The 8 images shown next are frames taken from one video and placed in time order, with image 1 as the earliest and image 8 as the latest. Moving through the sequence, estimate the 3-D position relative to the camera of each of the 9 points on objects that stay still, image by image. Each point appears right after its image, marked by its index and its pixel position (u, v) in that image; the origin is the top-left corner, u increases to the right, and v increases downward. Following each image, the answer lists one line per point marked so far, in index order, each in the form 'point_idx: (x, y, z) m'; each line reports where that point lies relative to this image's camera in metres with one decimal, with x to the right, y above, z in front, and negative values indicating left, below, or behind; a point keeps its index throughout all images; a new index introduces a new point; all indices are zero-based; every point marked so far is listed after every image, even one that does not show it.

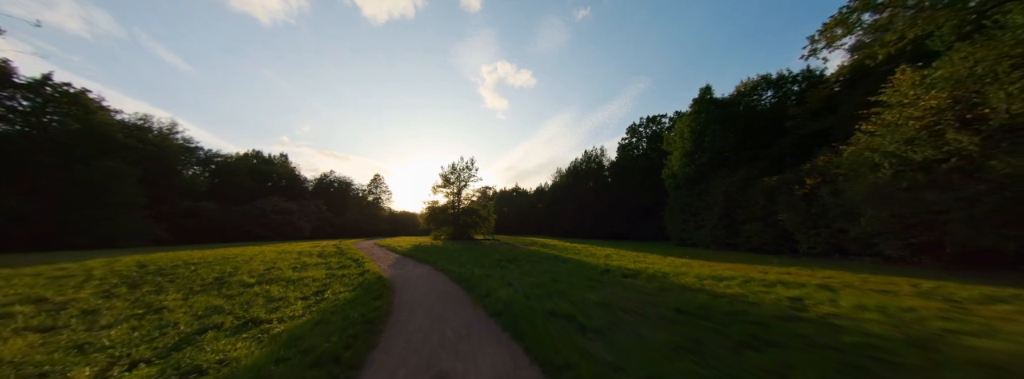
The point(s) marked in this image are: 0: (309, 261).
0: (-11.8, -4.2, +14.3) m
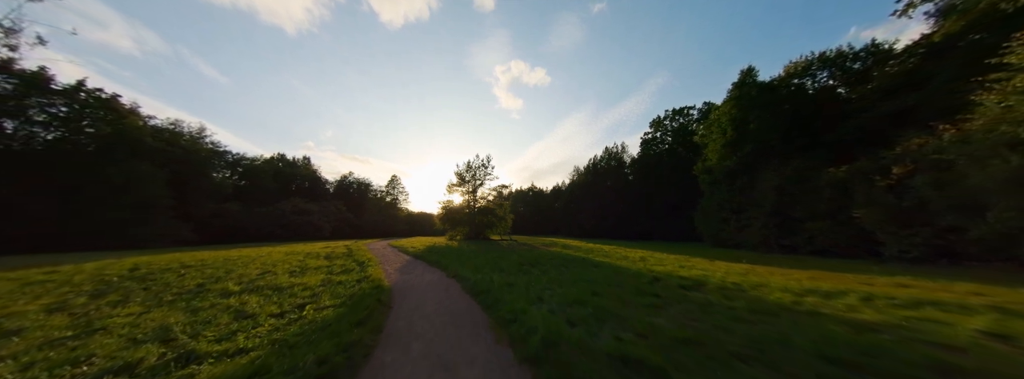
0: (-10.6, -4.0, +13.0) m
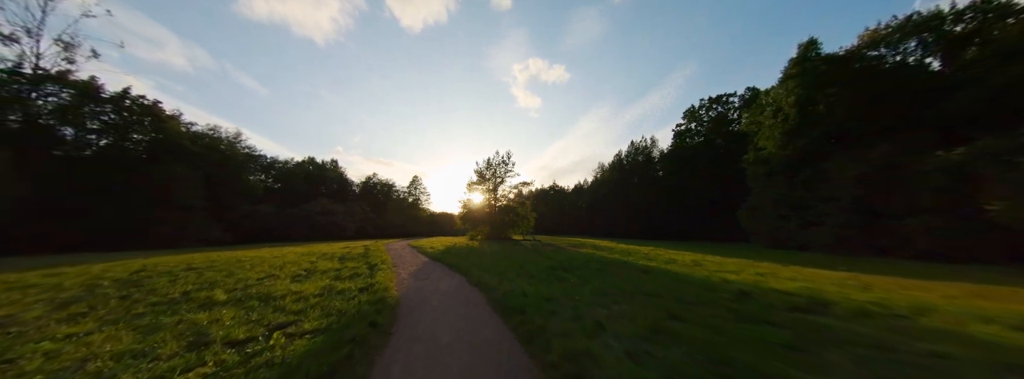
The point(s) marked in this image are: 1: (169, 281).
0: (-9.1, -3.7, +11.9) m
1: (-11.6, -3.1, +8.3) m
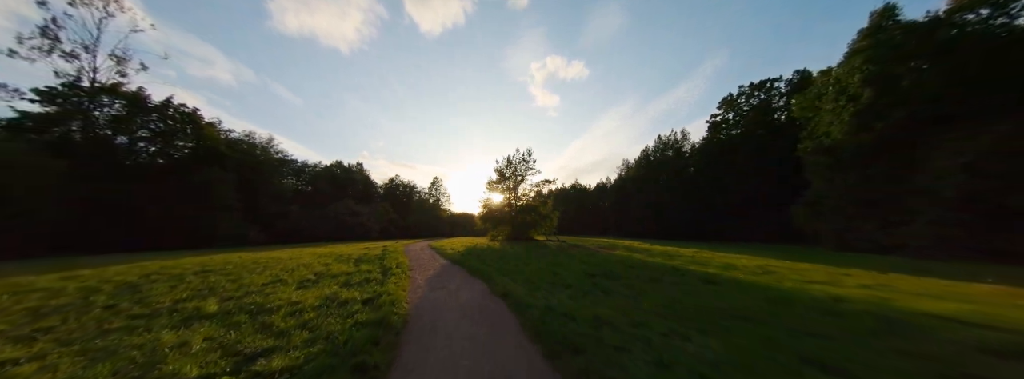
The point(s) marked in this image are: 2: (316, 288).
0: (-7.9, -3.6, +11.0) m
1: (-10.6, -3.0, +7.6) m
2: (-6.2, -3.1, +7.7) m
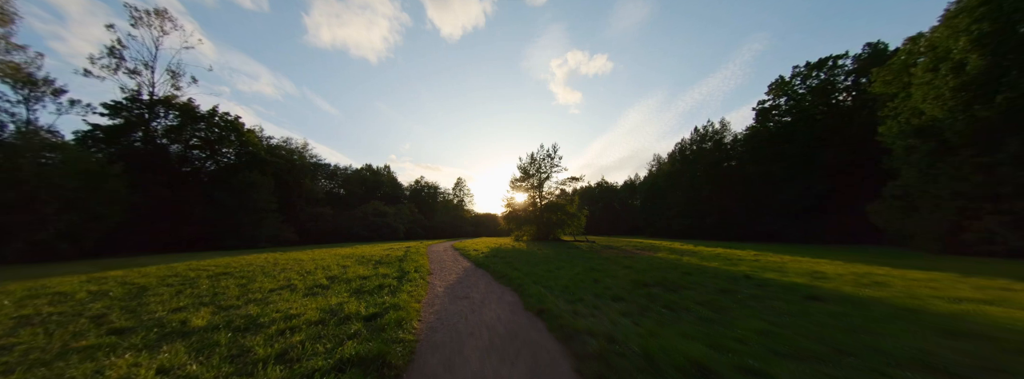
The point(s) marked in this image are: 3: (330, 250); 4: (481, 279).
0: (-6.6, -3.5, +10.2) m
1: (-9.7, -2.9, +7.0) m
2: (-5.2, -3.0, +6.8) m
3: (-12.9, -4.3, +17.2) m
4: (-1.2, -3.5, +9.5) m
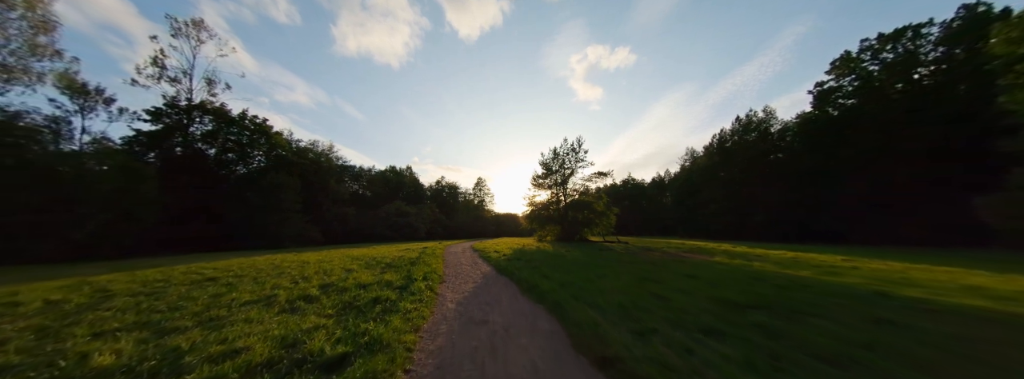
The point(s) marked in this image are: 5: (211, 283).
0: (-5.6, -3.2, +8.7) m
1: (-8.9, -2.6, +5.8) m
2: (-4.5, -2.6, +5.2) m
3: (-11.3, -4.1, +16.2) m
4: (-0.3, -3.1, +7.5) m
5: (-9.4, -2.9, +7.7) m
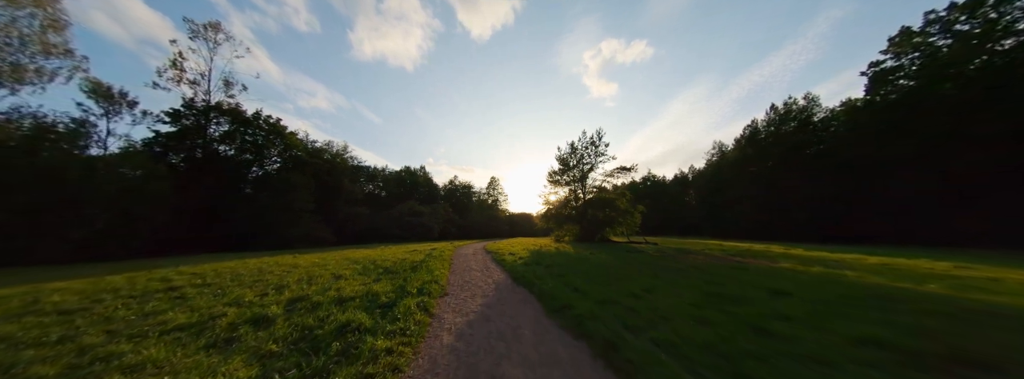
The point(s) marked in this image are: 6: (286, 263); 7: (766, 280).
0: (-5.0, -2.9, +7.1) m
1: (-8.5, -2.4, +4.4) m
2: (-4.1, -2.4, +3.5) m
3: (-10.3, -3.9, +14.9) m
4: (+0.2, -2.8, +5.7) m
5: (-8.9, -2.6, +6.3) m
6: (-10.2, -3.3, +11.0) m
7: (+8.5, -3.0, +8.0) m
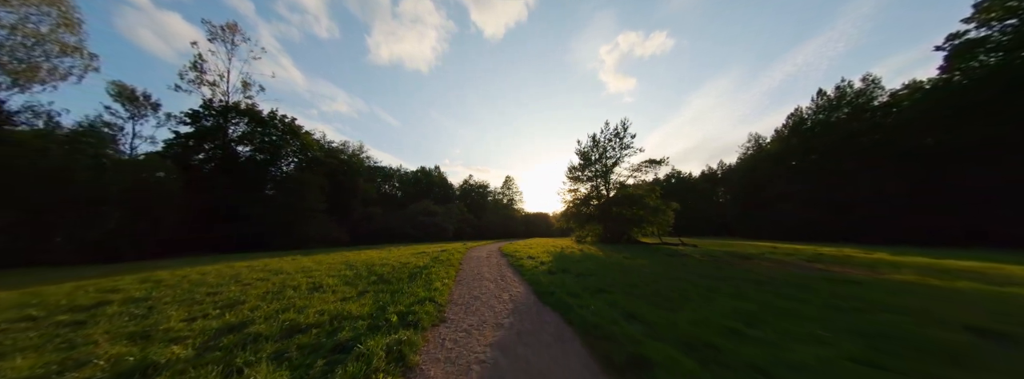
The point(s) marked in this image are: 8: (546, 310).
0: (-4.5, -2.6, +5.3) m
1: (-8.1, -2.1, +2.9) m
2: (-3.8, -2.0, +1.7) m
3: (-9.3, -3.6, +13.5) m
4: (+0.6, -2.4, +3.6) m
5: (-8.4, -2.4, +4.8) m
6: (-9.4, -3.0, +9.5) m
7: (+9.0, -2.6, +5.4) m
8: (+0.7, -2.7, +5.4) m
